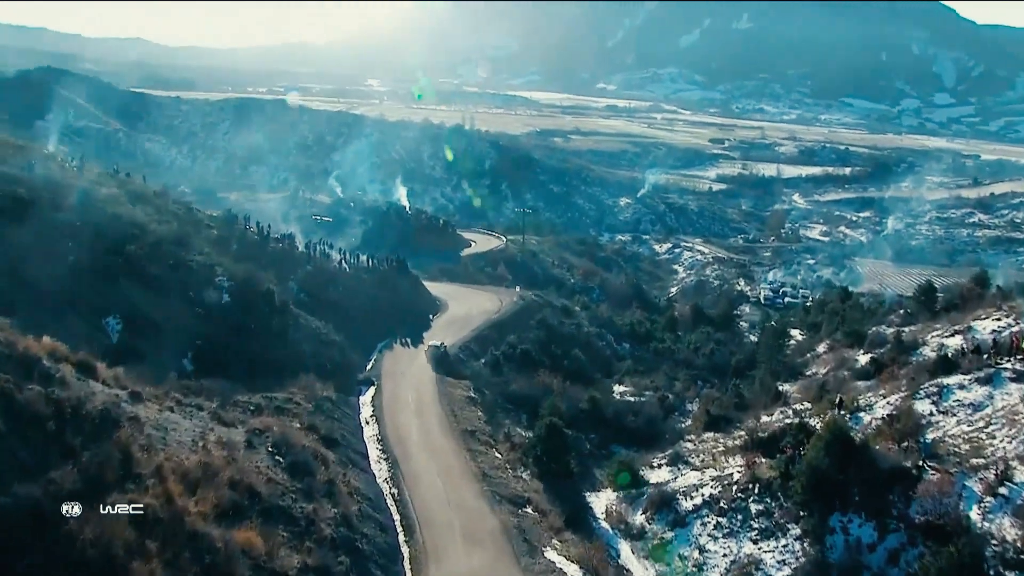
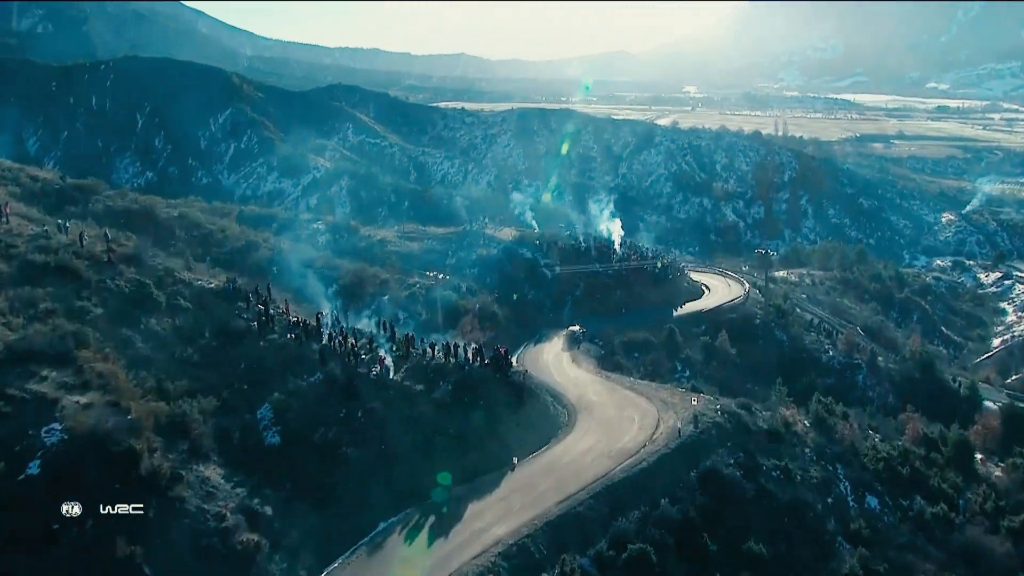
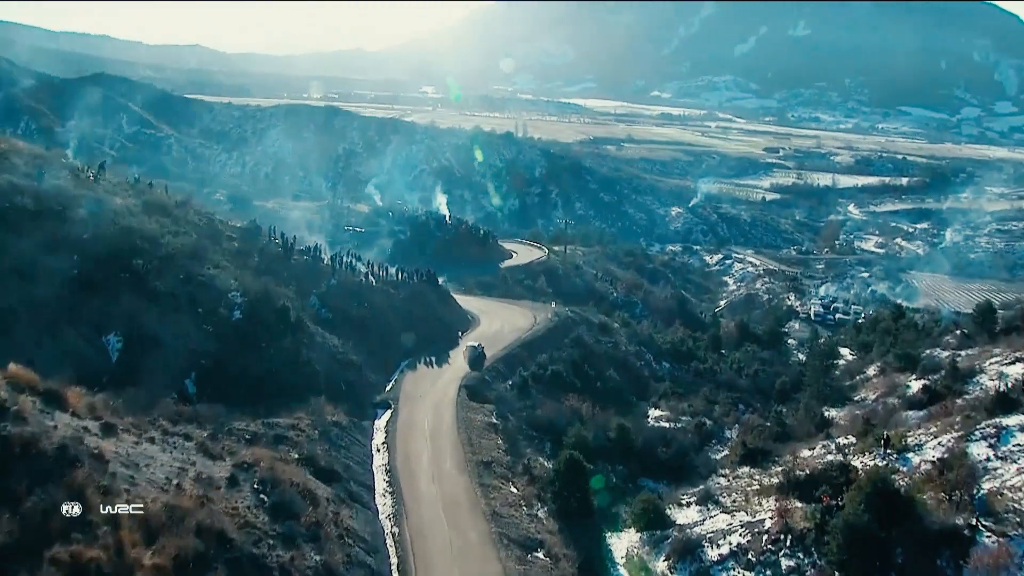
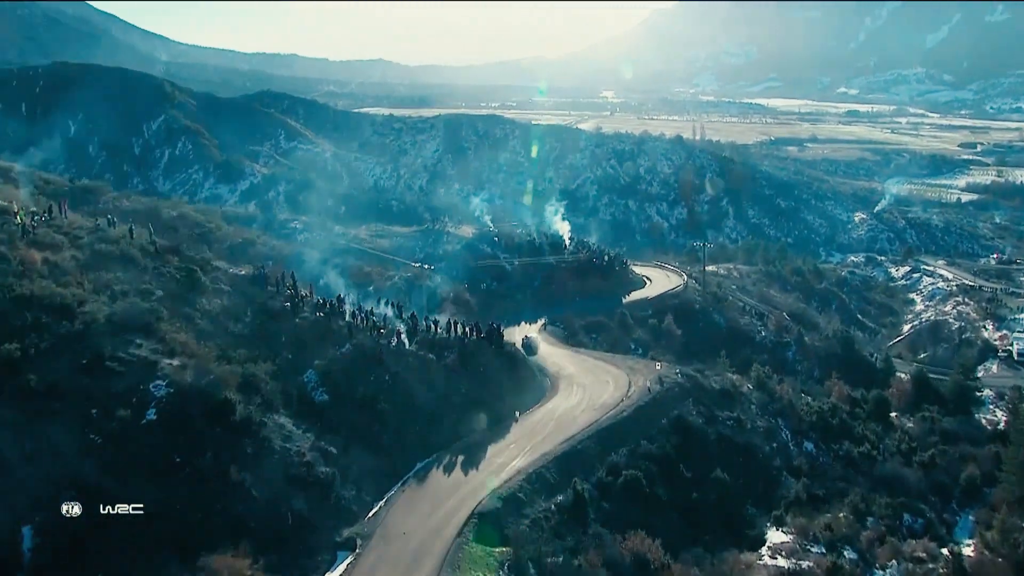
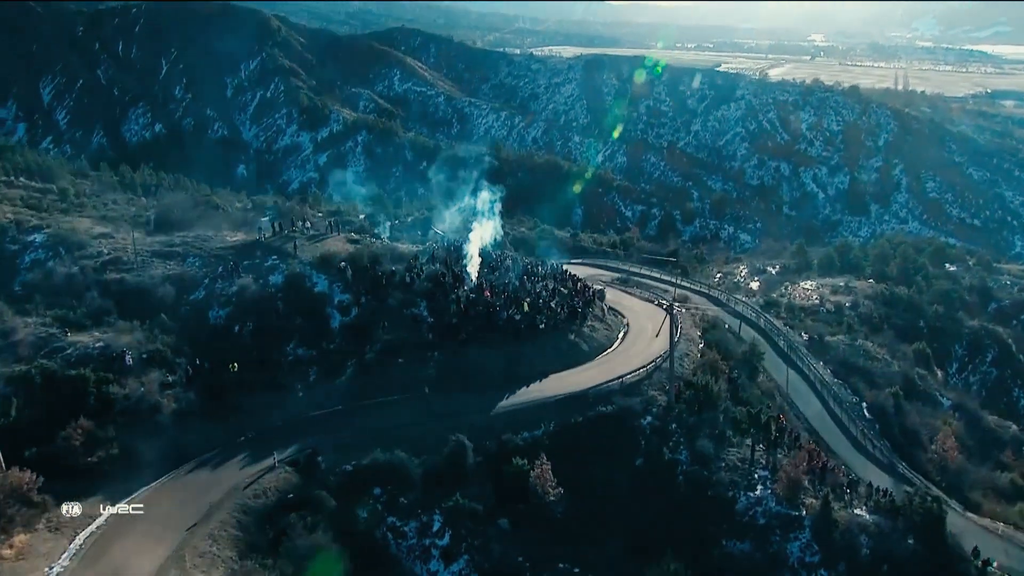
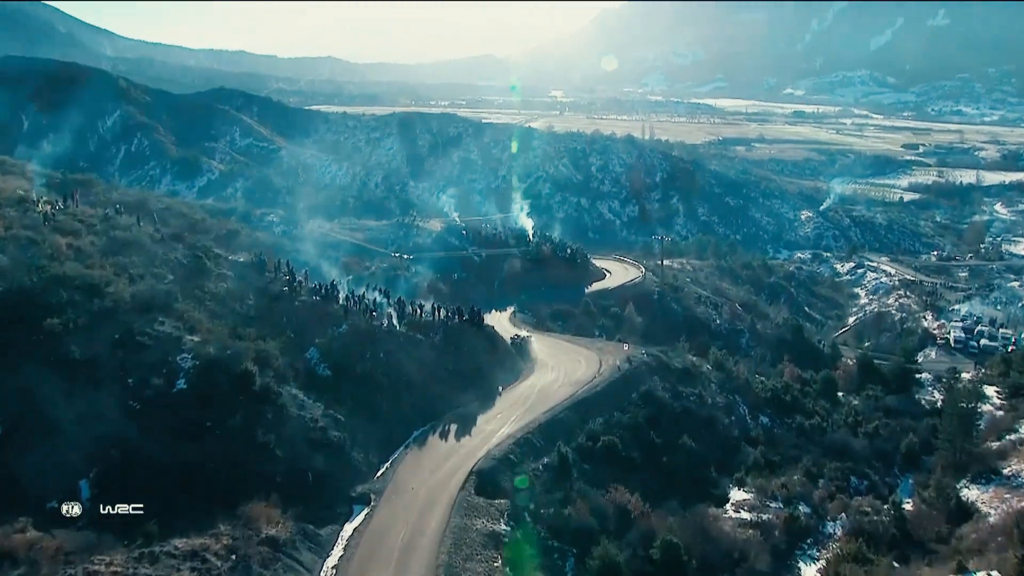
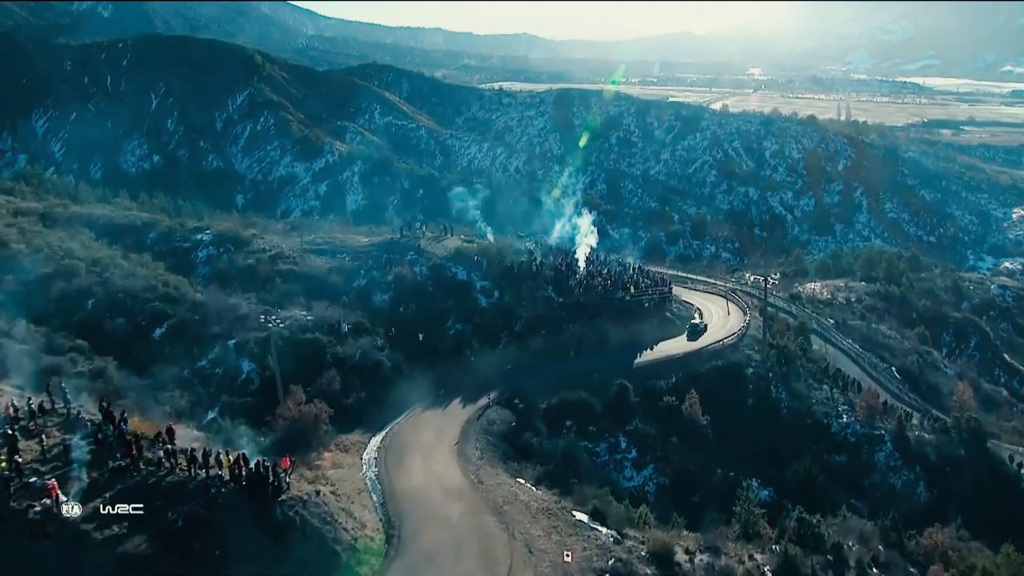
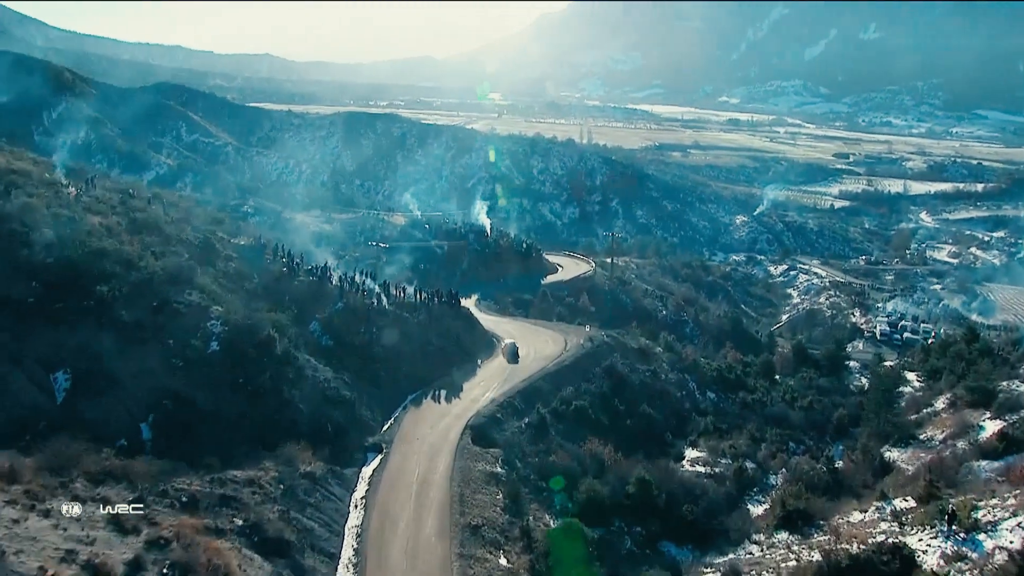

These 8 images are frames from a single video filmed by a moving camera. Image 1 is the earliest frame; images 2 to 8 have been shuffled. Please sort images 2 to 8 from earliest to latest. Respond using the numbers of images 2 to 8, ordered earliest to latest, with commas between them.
3, 8, 6, 4, 2, 7, 5
